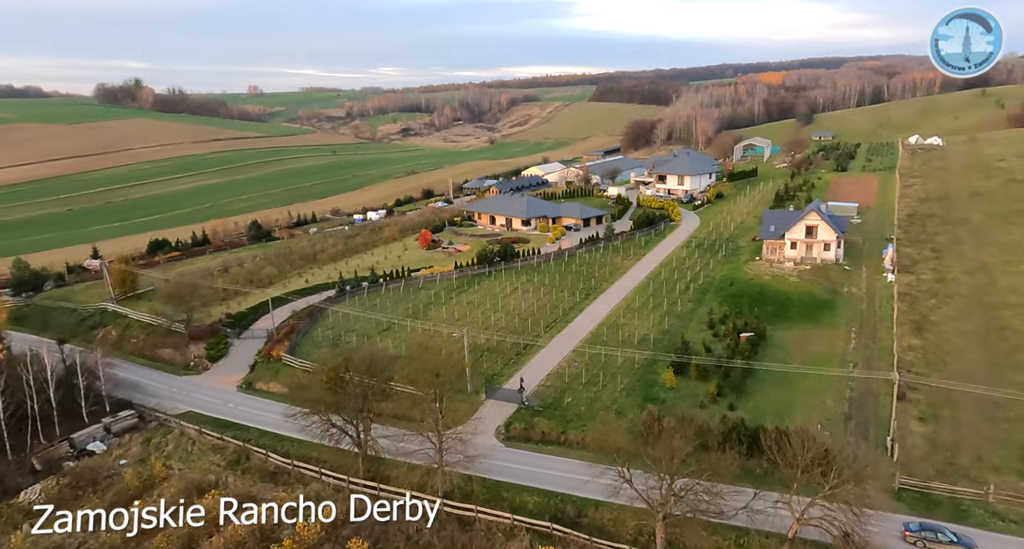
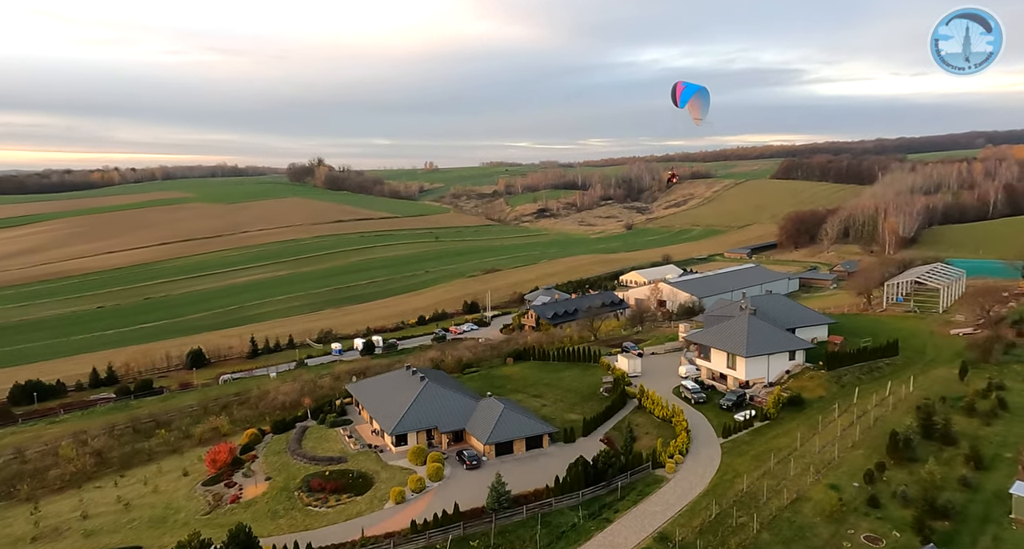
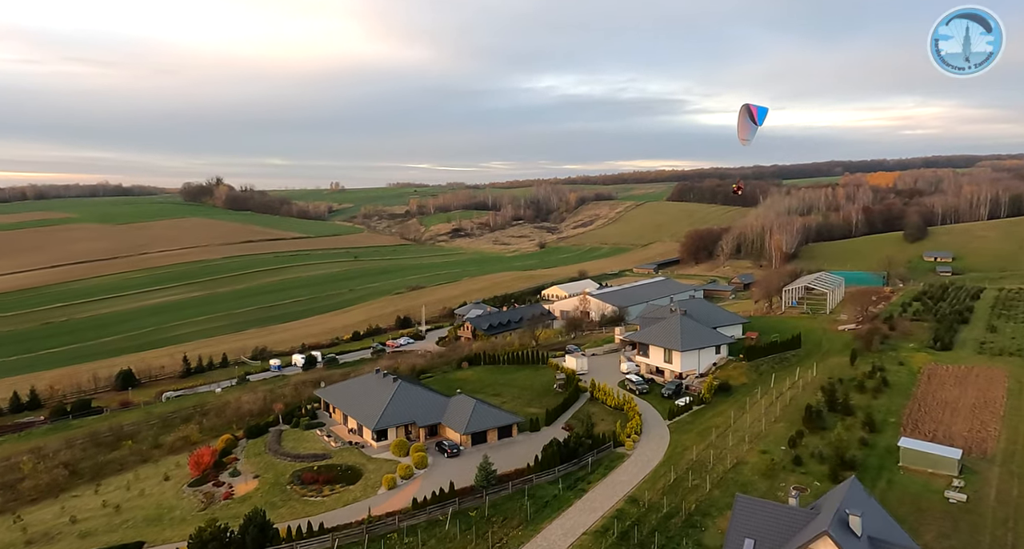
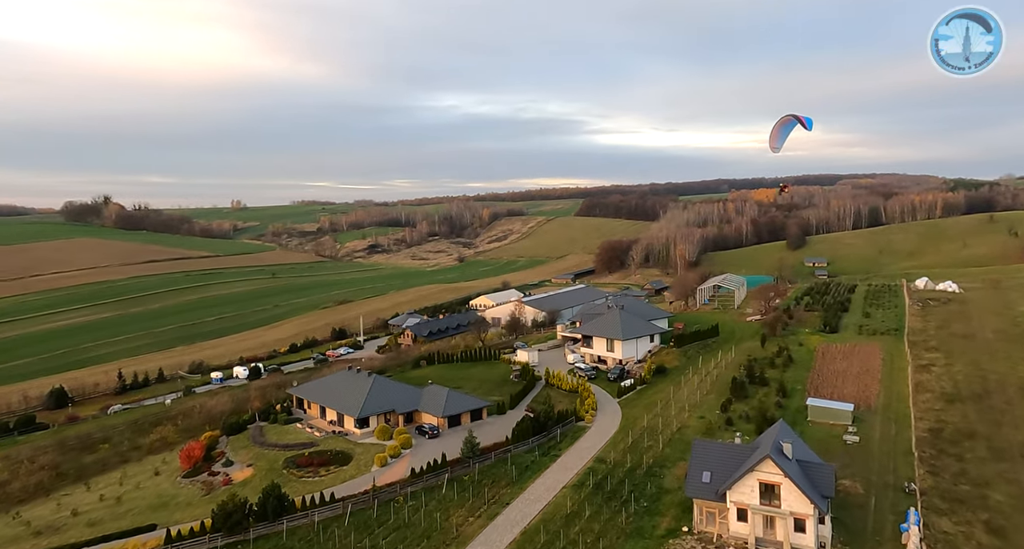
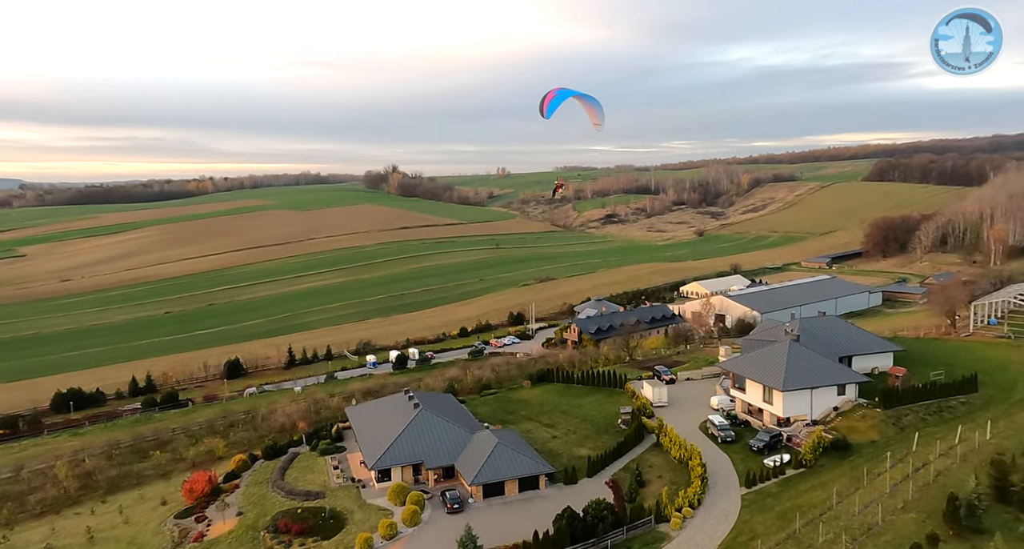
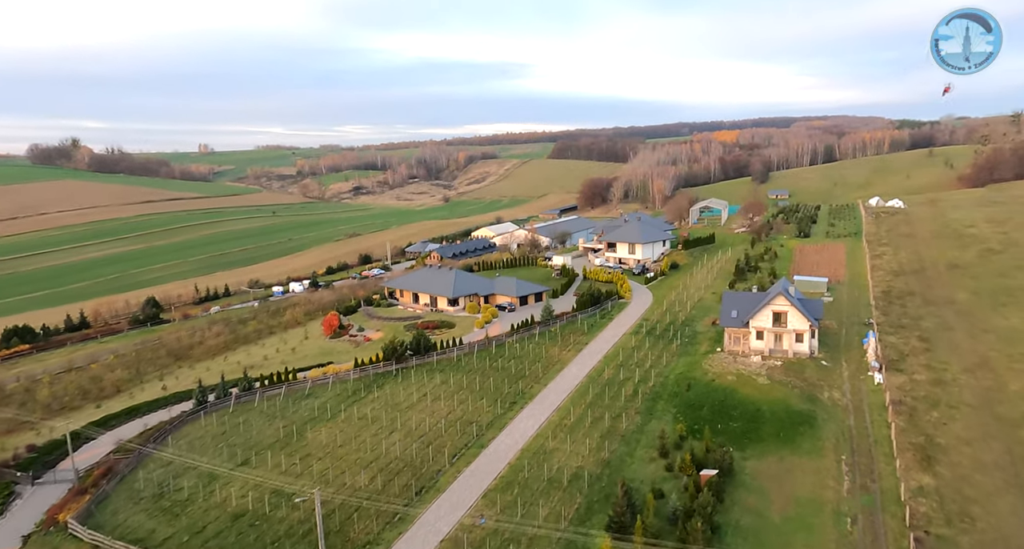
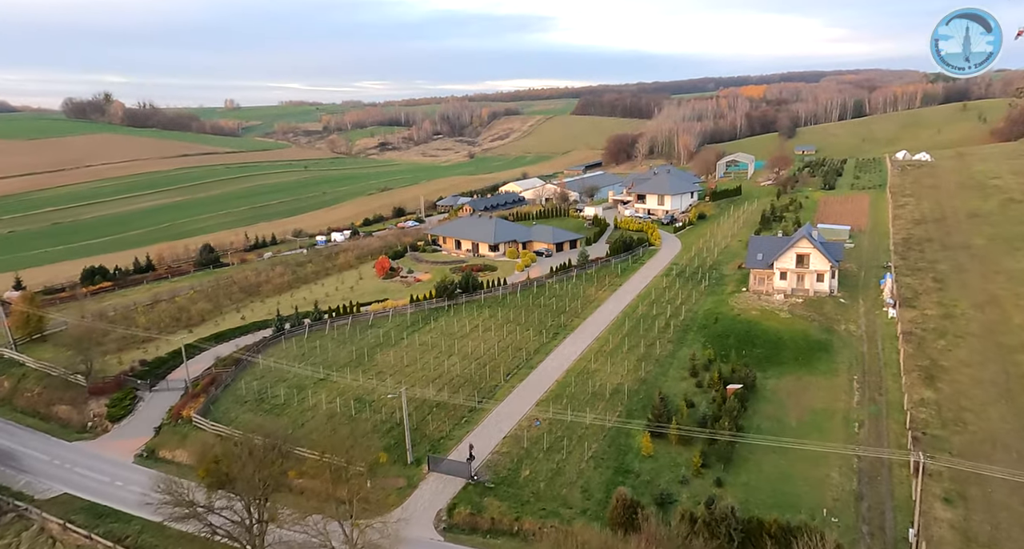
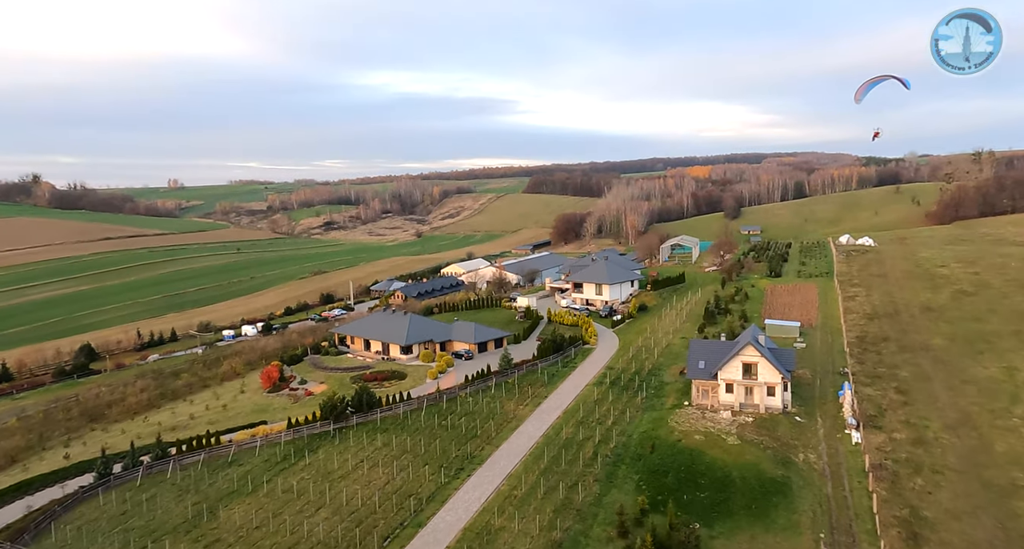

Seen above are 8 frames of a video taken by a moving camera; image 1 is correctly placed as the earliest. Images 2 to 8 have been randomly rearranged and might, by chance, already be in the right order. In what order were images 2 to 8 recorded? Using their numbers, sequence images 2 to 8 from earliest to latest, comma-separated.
7, 6, 8, 4, 3, 2, 5
